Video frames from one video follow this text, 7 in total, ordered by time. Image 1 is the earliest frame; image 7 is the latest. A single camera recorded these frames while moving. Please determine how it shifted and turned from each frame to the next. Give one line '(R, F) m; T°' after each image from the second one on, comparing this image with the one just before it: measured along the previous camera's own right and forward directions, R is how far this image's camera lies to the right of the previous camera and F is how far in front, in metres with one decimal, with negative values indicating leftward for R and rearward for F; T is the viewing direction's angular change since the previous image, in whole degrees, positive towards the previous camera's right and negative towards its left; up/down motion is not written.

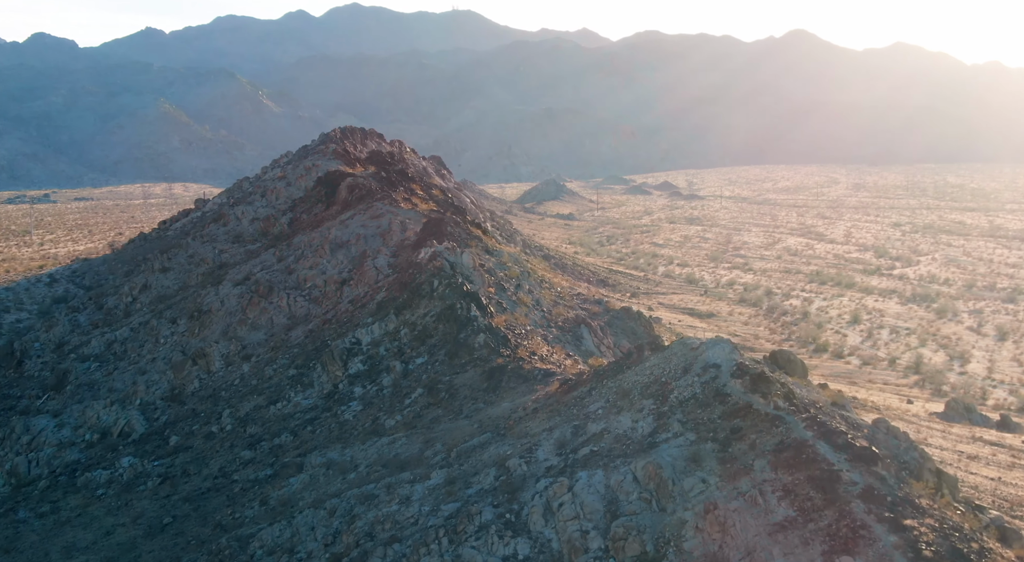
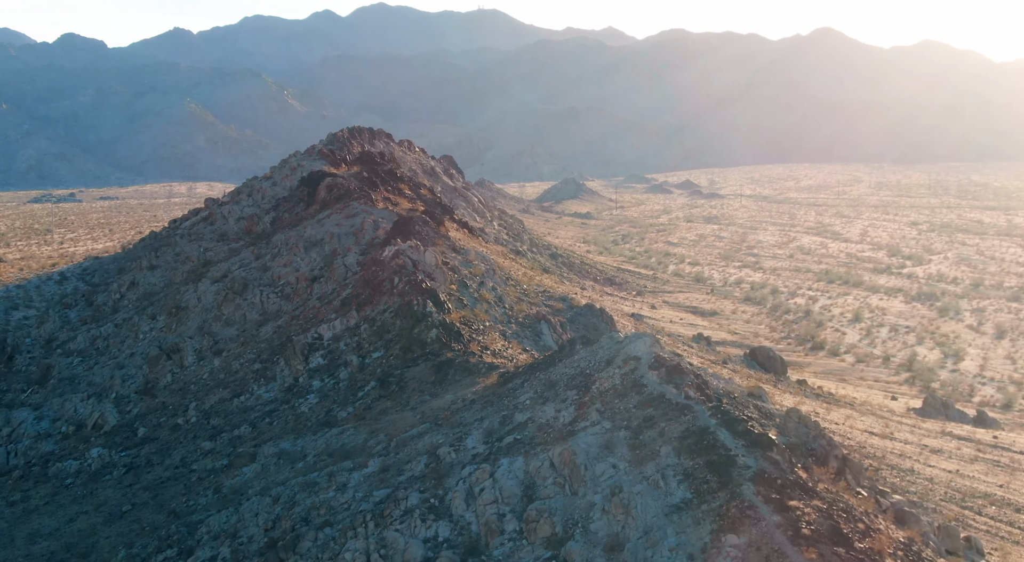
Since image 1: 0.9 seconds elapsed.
(+1.3, -0.8) m; -1°
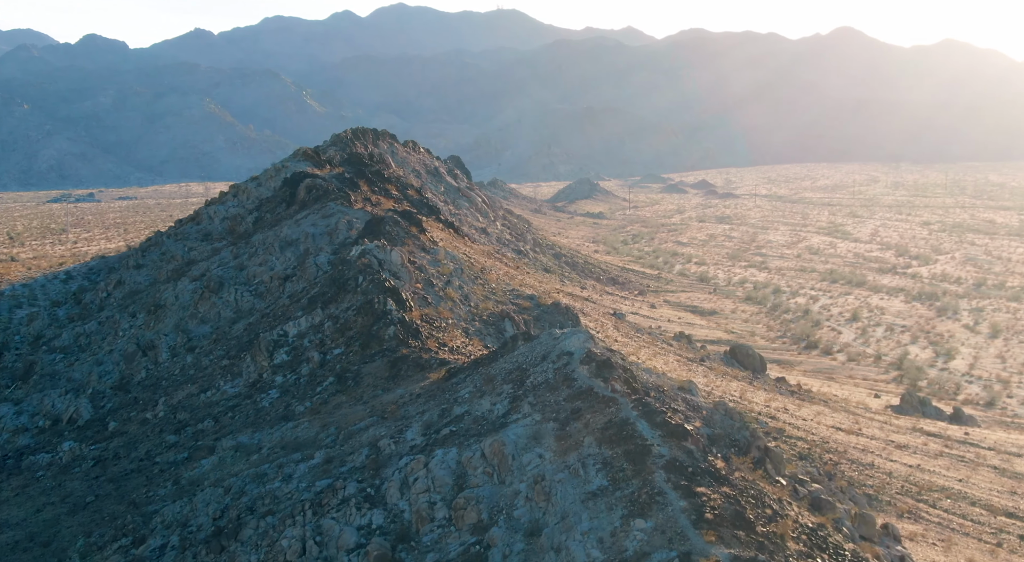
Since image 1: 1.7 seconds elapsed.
(+1.2, -0.7) m; 0°
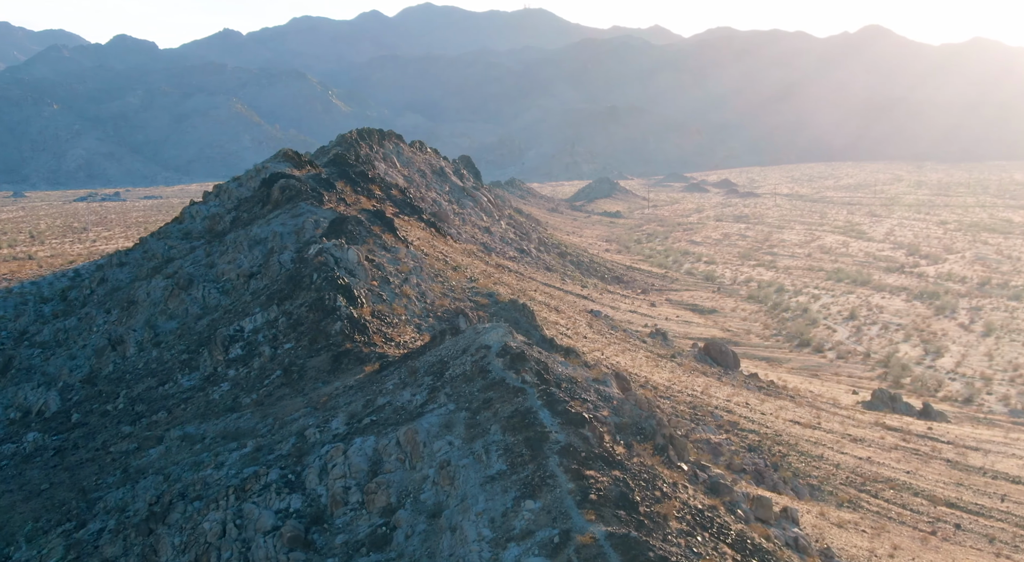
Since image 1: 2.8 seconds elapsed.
(+1.6, -0.9) m; 0°
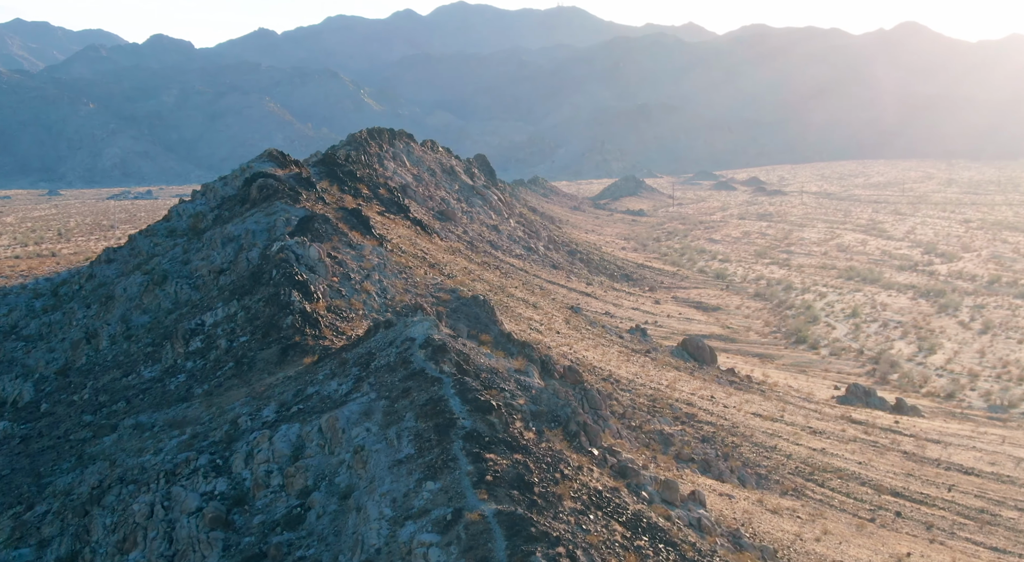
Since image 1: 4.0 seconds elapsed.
(+1.7, -0.9) m; -1°
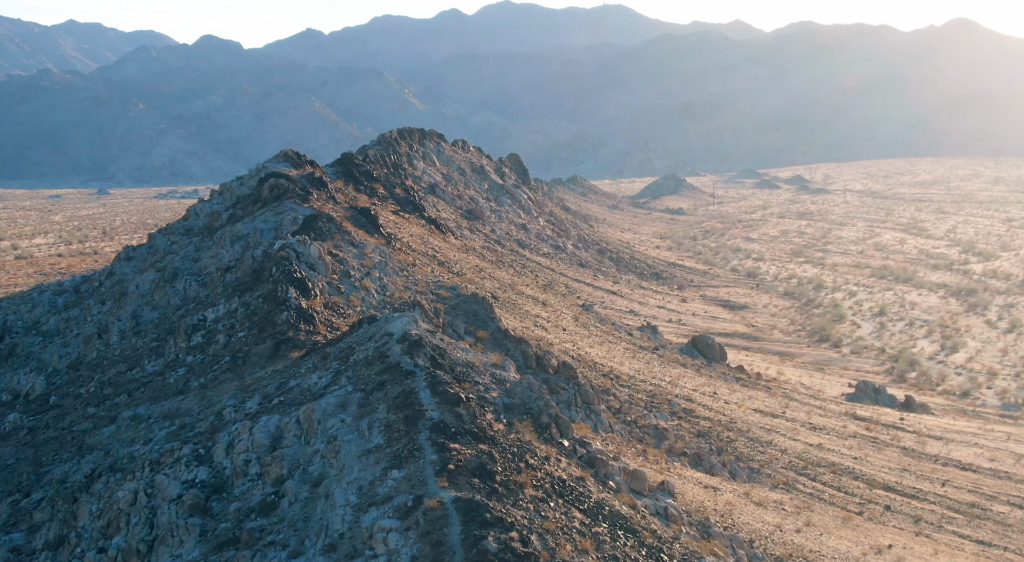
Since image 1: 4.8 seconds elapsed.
(+1.1, -0.6) m; -2°
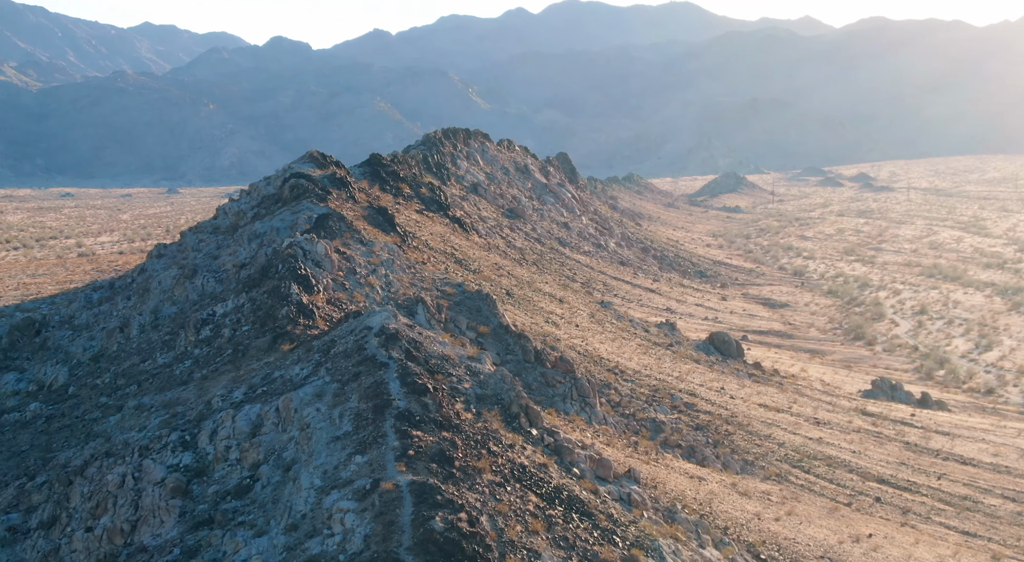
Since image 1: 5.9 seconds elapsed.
(+1.5, -0.9) m; -2°
